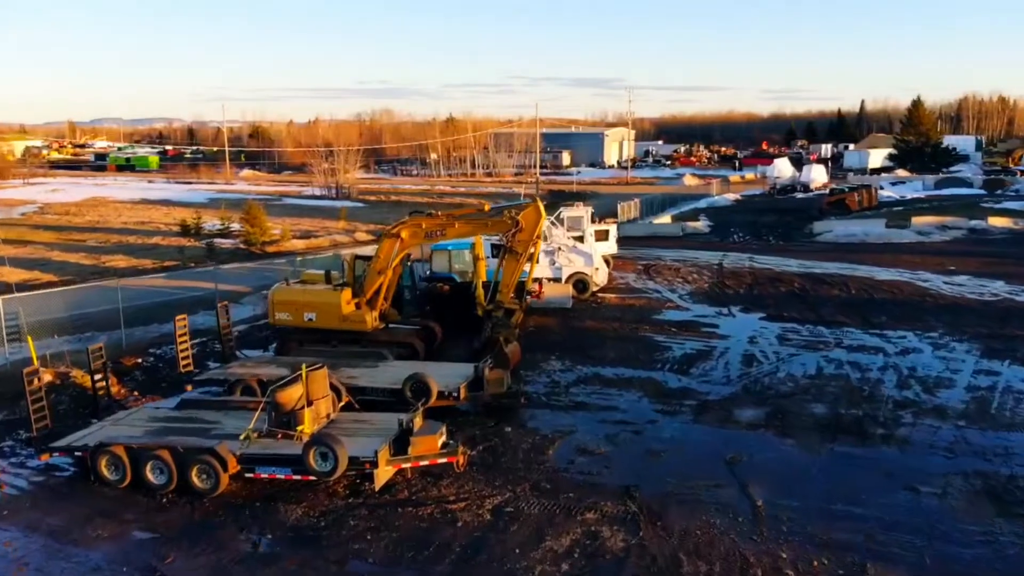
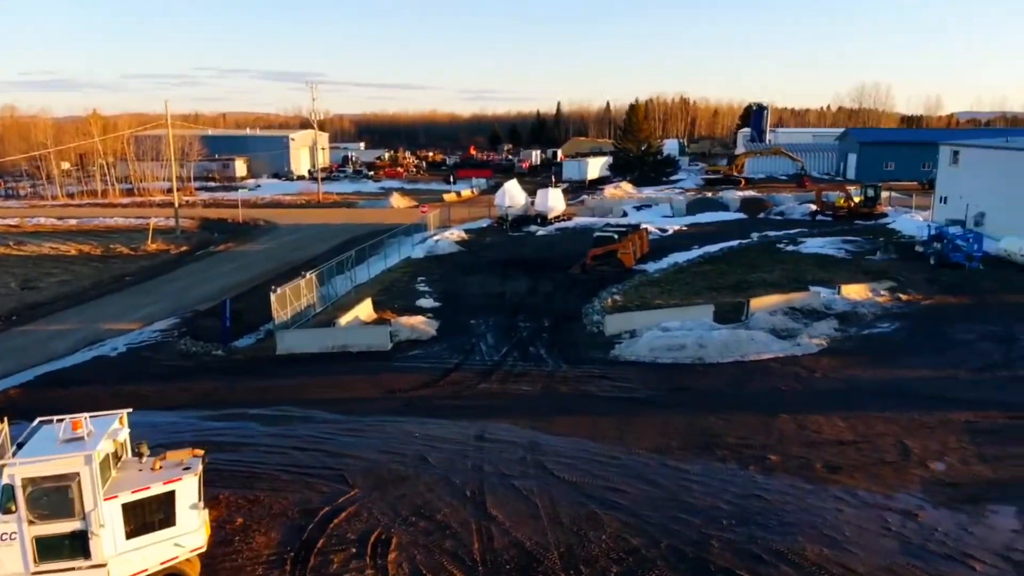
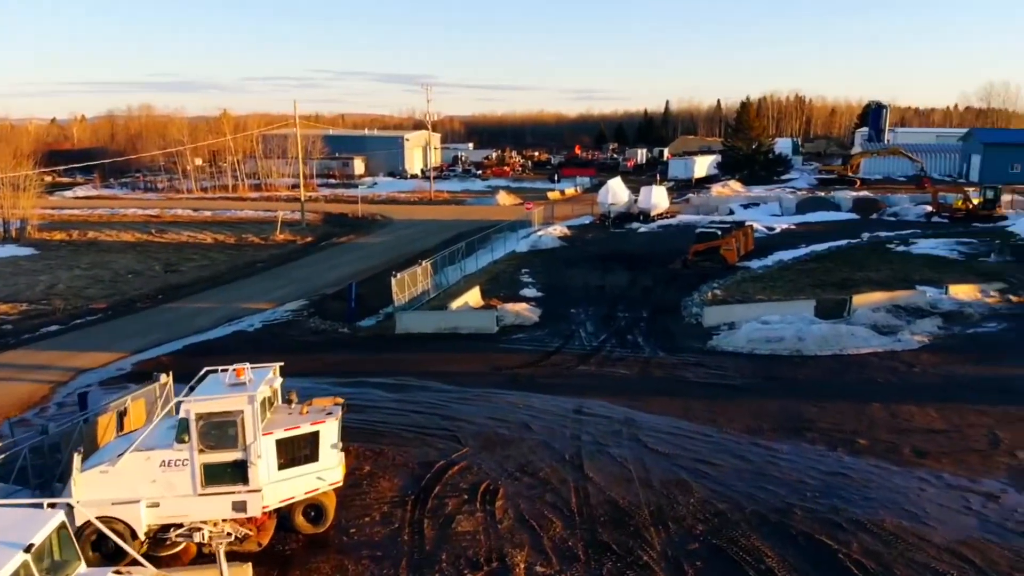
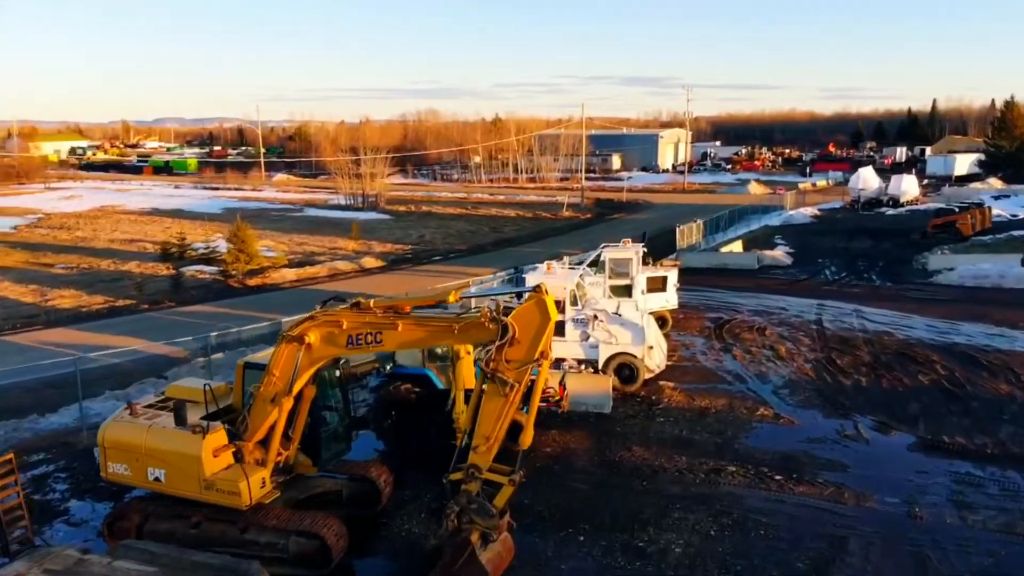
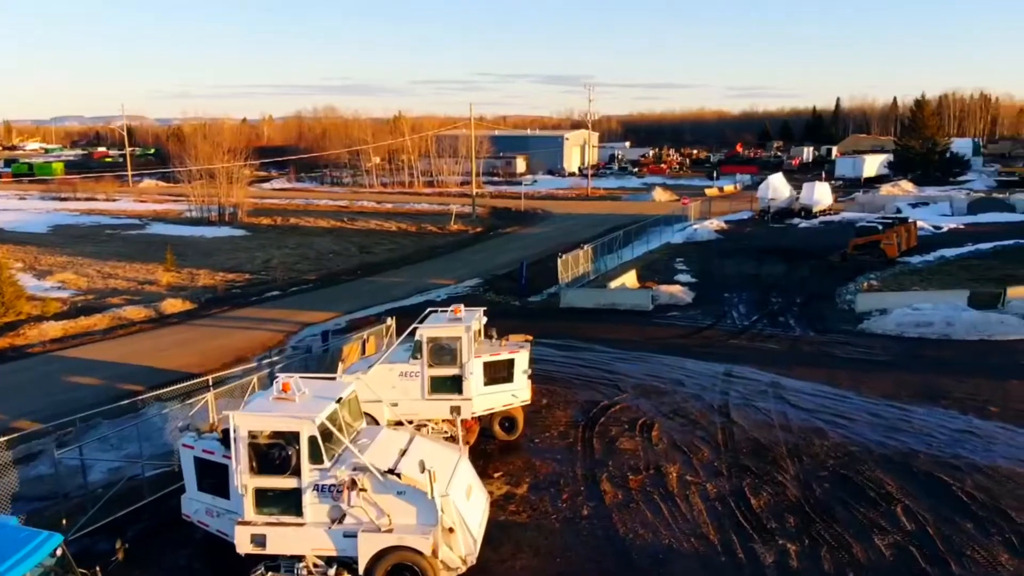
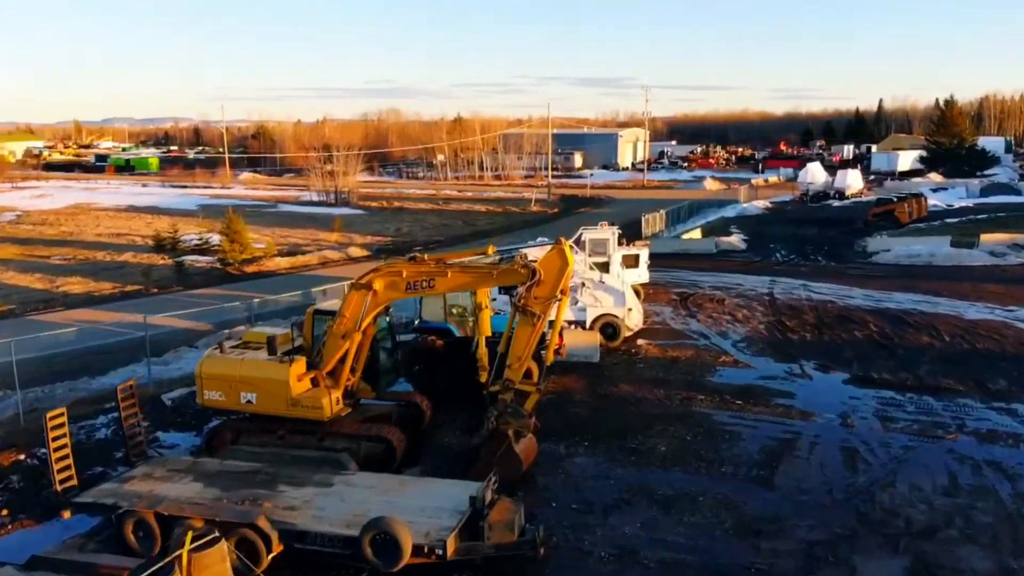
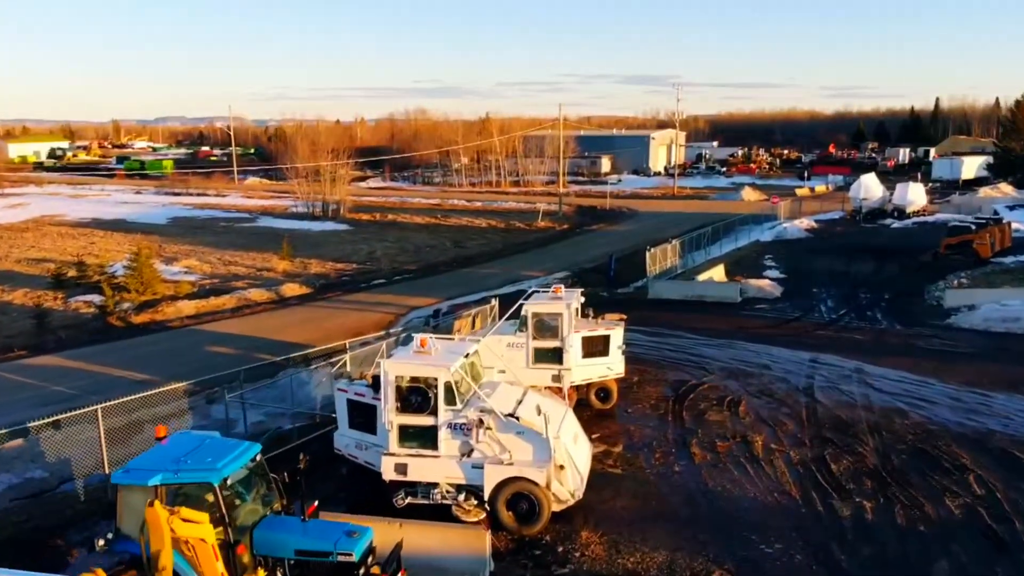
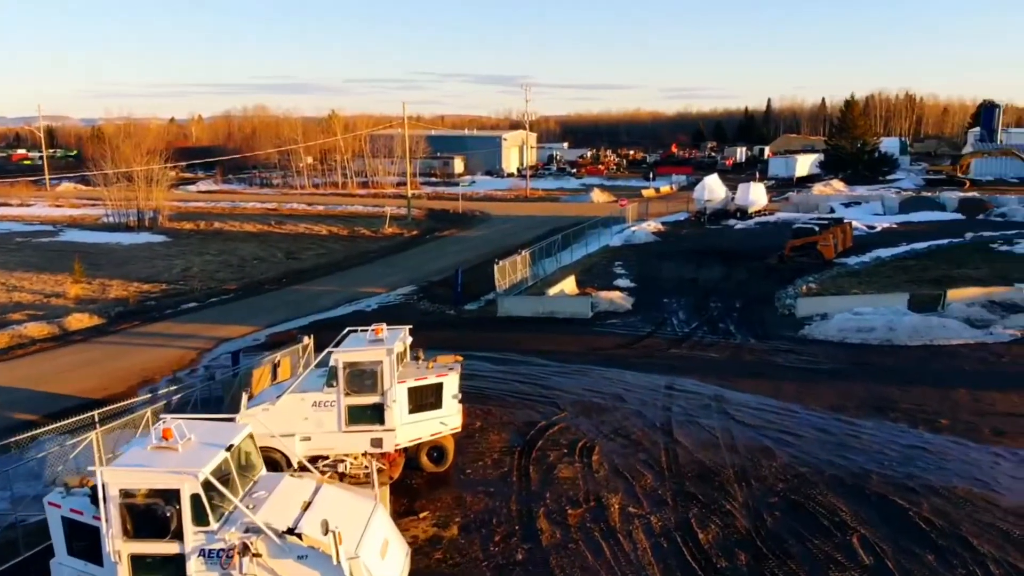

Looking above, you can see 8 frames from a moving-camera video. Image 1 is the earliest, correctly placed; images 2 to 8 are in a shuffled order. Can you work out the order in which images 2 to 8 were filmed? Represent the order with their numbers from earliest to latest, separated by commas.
6, 4, 7, 5, 8, 3, 2
